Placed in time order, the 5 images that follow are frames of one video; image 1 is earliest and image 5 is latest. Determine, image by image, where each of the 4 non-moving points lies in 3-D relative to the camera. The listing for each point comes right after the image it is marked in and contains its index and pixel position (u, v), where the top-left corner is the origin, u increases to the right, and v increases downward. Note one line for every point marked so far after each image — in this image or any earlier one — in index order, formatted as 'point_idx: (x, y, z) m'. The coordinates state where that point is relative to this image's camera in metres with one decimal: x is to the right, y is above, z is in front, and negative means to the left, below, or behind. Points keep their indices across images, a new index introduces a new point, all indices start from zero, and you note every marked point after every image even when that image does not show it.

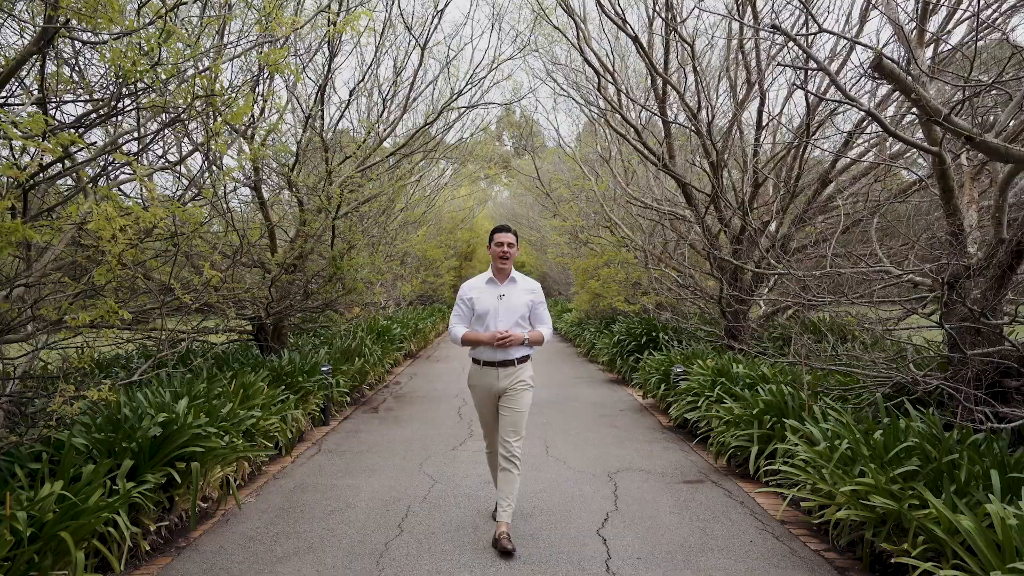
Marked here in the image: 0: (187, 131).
0: (-1.9, +0.9, +4.9) m
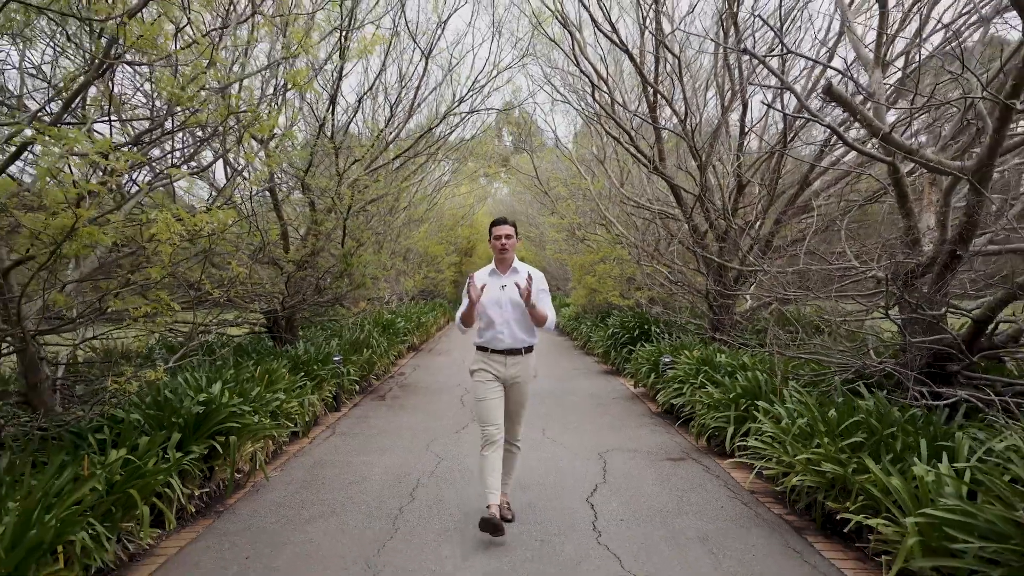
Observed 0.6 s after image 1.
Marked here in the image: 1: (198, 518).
0: (-1.9, +0.9, +5.4) m
1: (-1.5, -1.1, +4.1) m
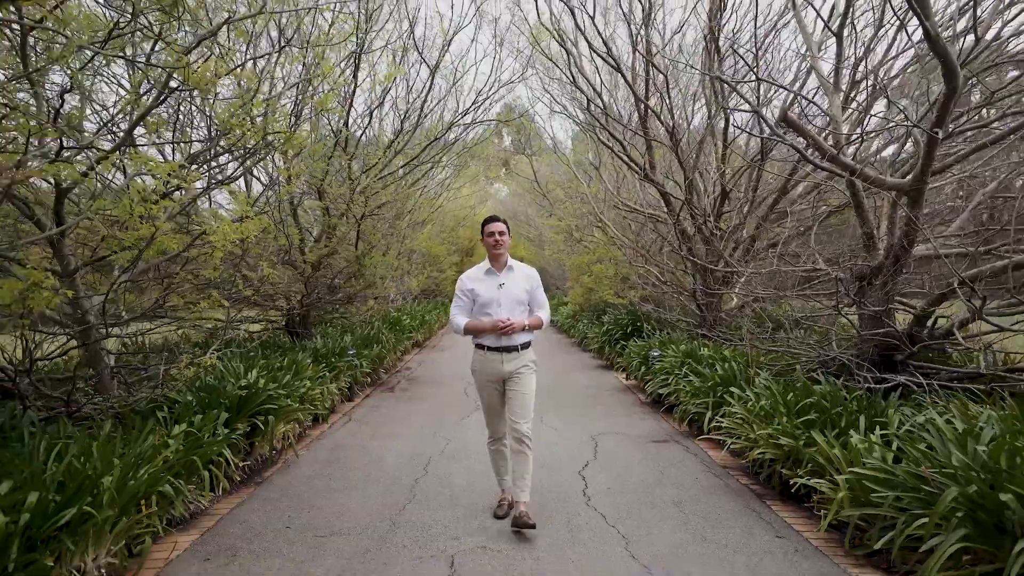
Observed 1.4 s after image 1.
0: (-1.9, +0.9, +6.0) m
1: (-1.5, -1.1, +4.8) m
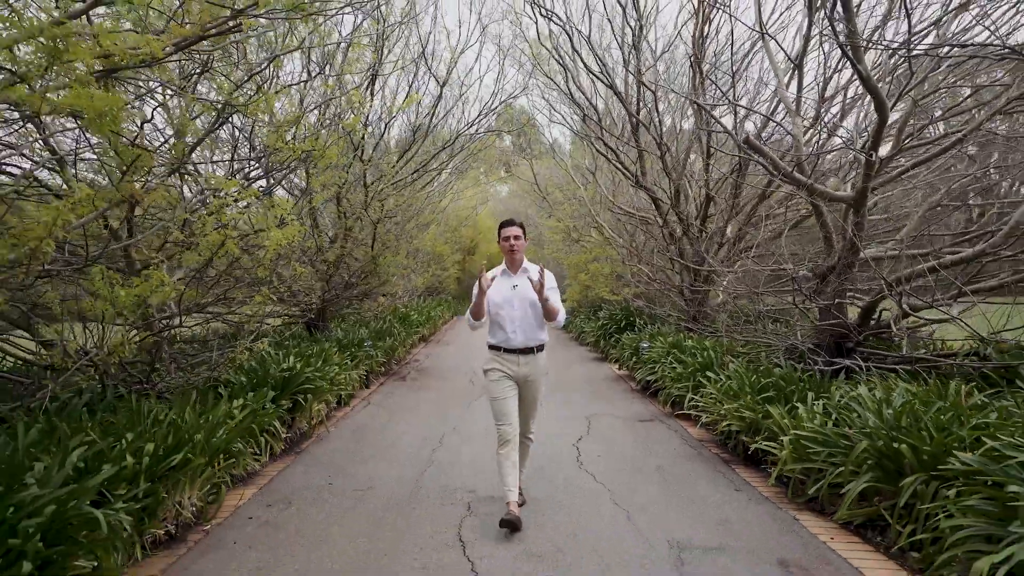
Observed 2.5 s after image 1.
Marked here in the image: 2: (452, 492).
0: (-1.8, +1.0, +6.8) m
1: (-1.5, -1.1, +5.6) m
2: (-0.3, -1.2, +4.9) m
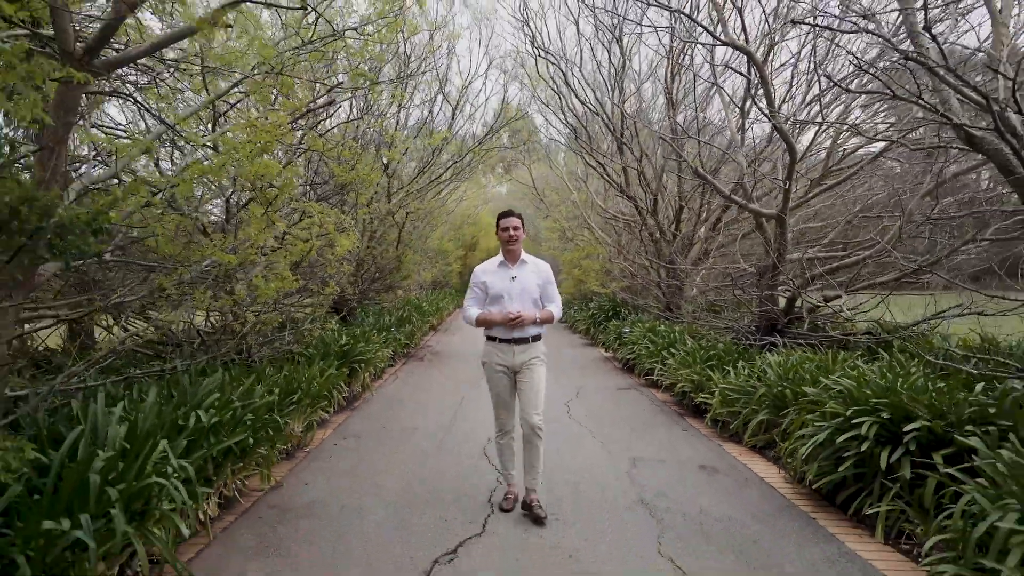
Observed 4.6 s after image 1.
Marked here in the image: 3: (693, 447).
0: (-1.8, +1.0, +8.6) m
1: (-1.4, -1.1, +7.3) m
2: (-0.3, -1.1, +6.6) m
3: (+1.3, -1.1, +6.0) m
